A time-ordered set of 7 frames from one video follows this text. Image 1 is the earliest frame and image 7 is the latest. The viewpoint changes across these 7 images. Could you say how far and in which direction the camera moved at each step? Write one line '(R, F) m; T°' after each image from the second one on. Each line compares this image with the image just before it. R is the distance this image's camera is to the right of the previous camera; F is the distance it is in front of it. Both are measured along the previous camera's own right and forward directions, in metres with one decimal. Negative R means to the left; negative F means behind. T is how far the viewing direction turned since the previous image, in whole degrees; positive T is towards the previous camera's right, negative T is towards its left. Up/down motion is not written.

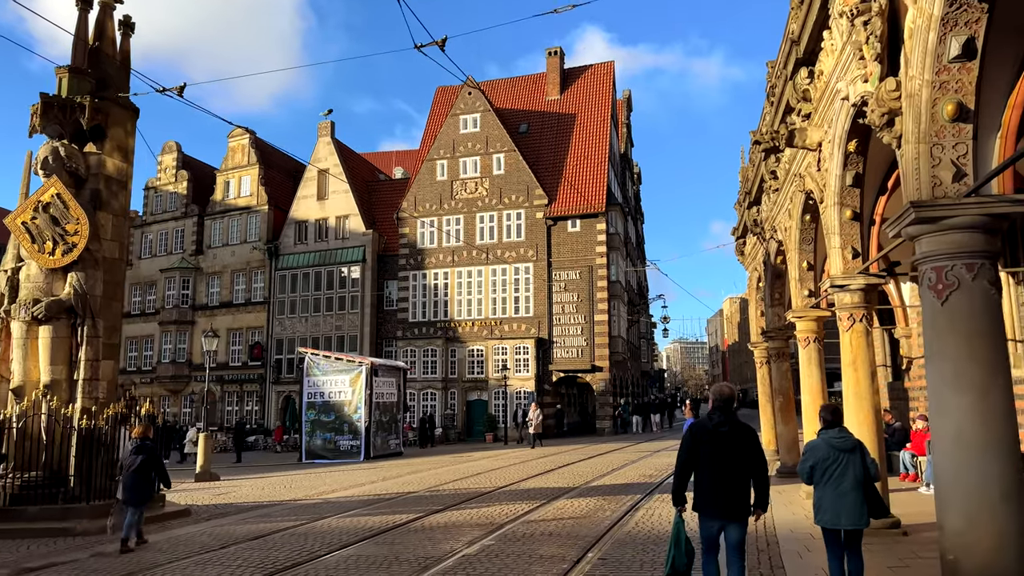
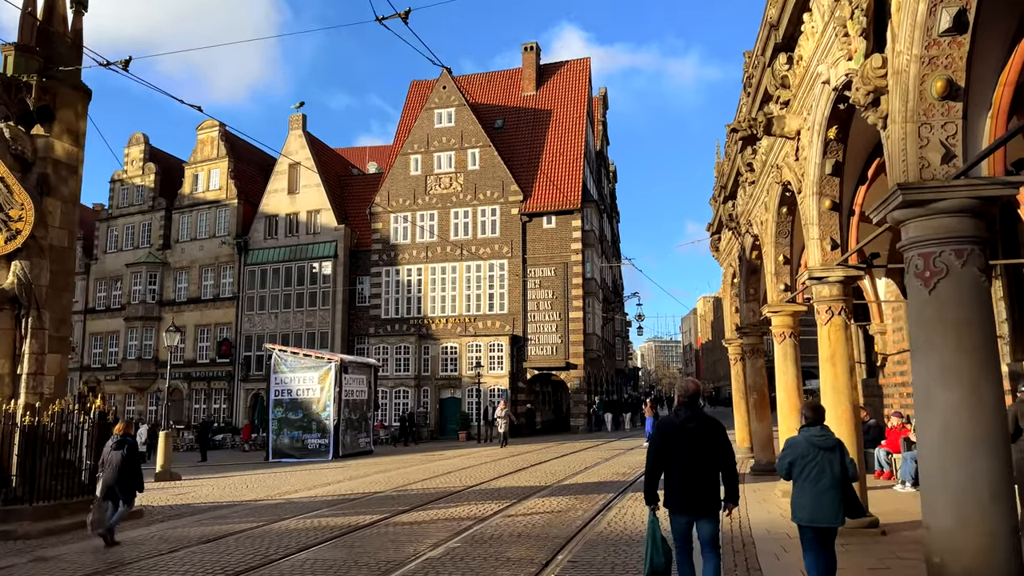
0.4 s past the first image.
(+0.1, +0.4) m; +2°
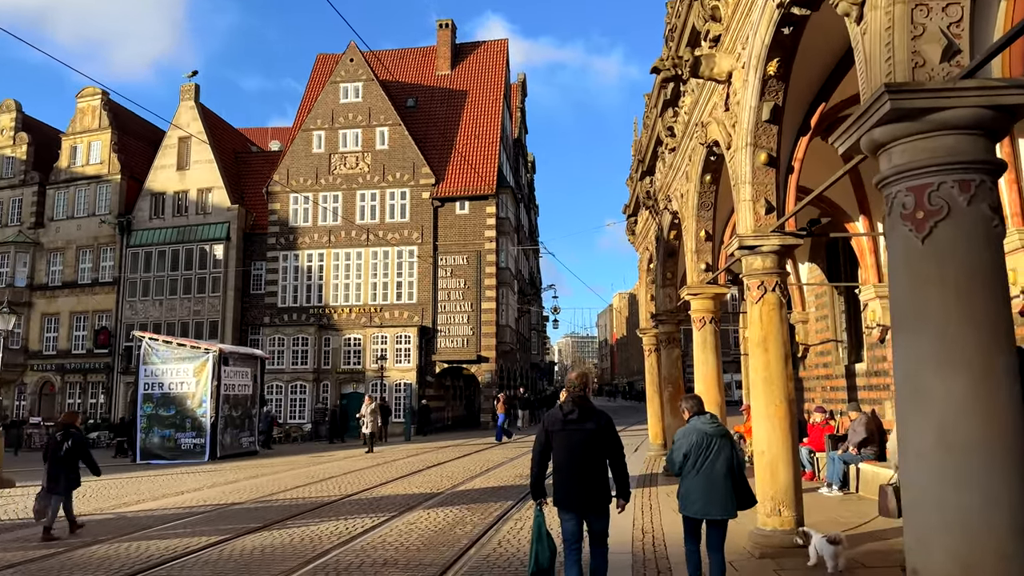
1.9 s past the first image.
(+0.6, +1.9) m; +6°
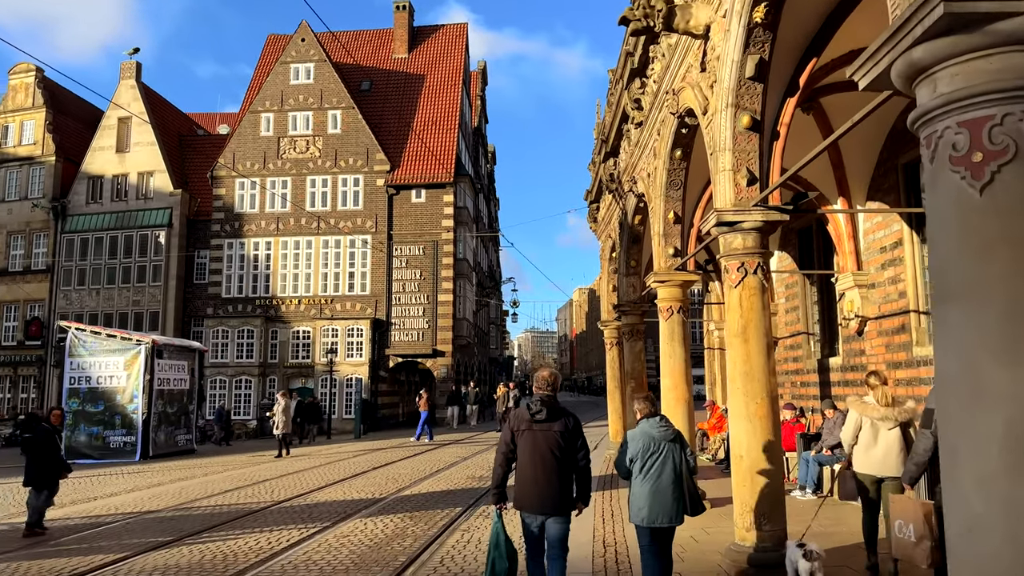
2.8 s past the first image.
(+0.1, +1.1) m; +3°
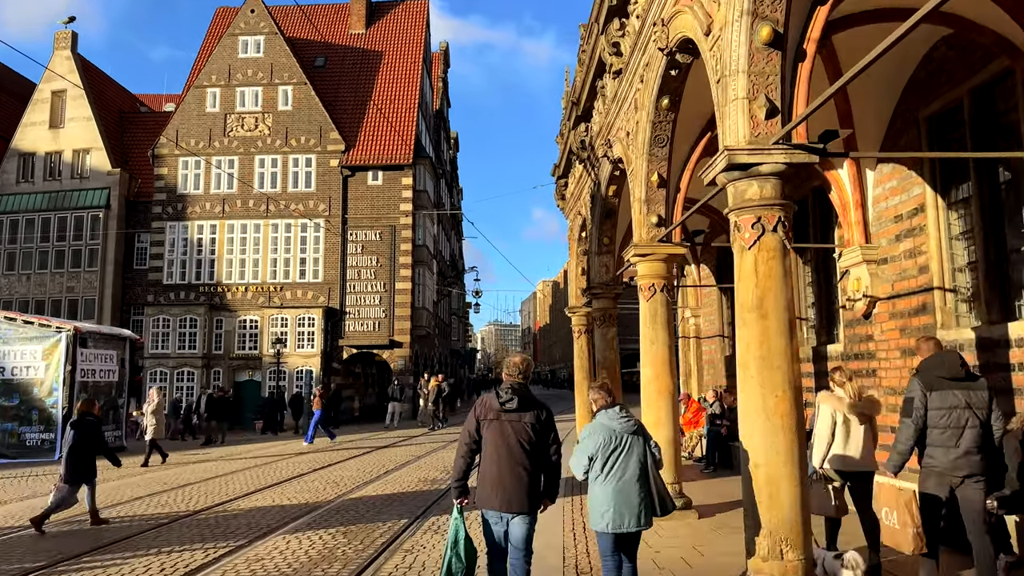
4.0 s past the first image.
(+0.1, +1.5) m; +3°
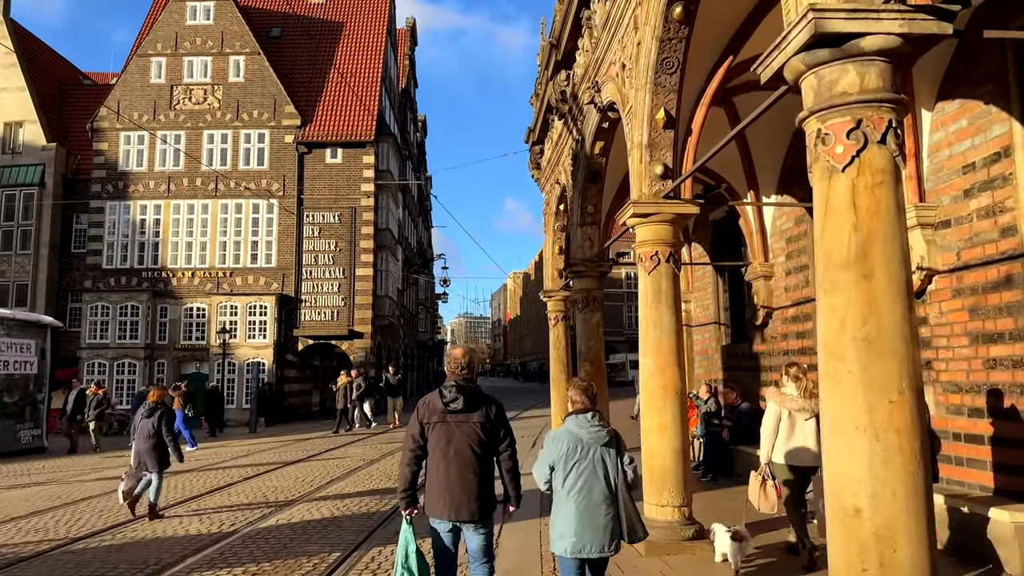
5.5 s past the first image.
(+0.1, +1.9) m; +2°
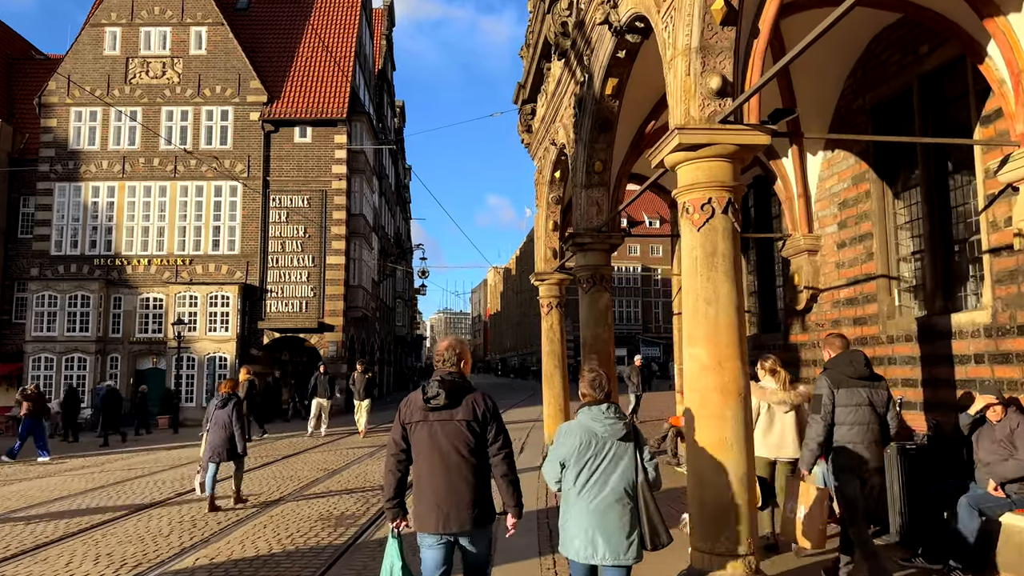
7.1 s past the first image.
(-0.1, +2.0) m; +2°
